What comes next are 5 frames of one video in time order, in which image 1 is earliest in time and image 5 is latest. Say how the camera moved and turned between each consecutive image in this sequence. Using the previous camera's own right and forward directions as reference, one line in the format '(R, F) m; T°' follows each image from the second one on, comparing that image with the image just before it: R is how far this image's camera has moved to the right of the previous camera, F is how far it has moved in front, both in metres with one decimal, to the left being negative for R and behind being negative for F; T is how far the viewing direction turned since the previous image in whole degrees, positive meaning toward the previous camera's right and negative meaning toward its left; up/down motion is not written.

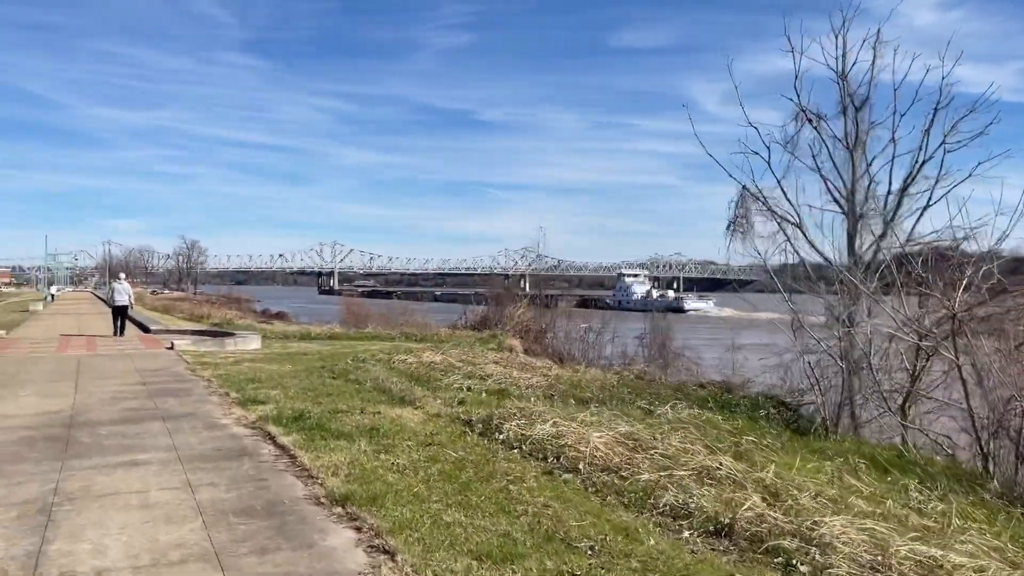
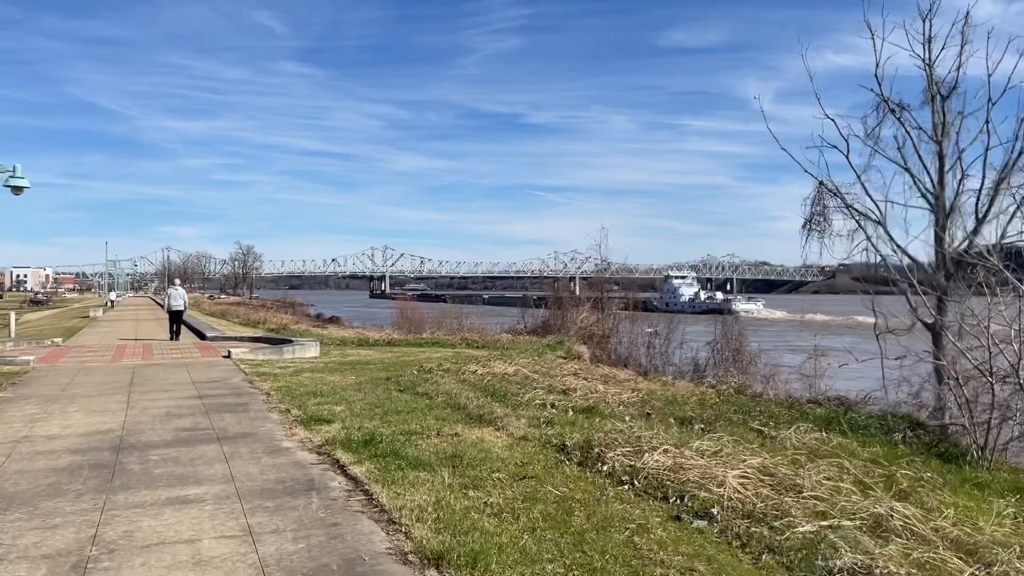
(-0.4, +1.1) m; -3°
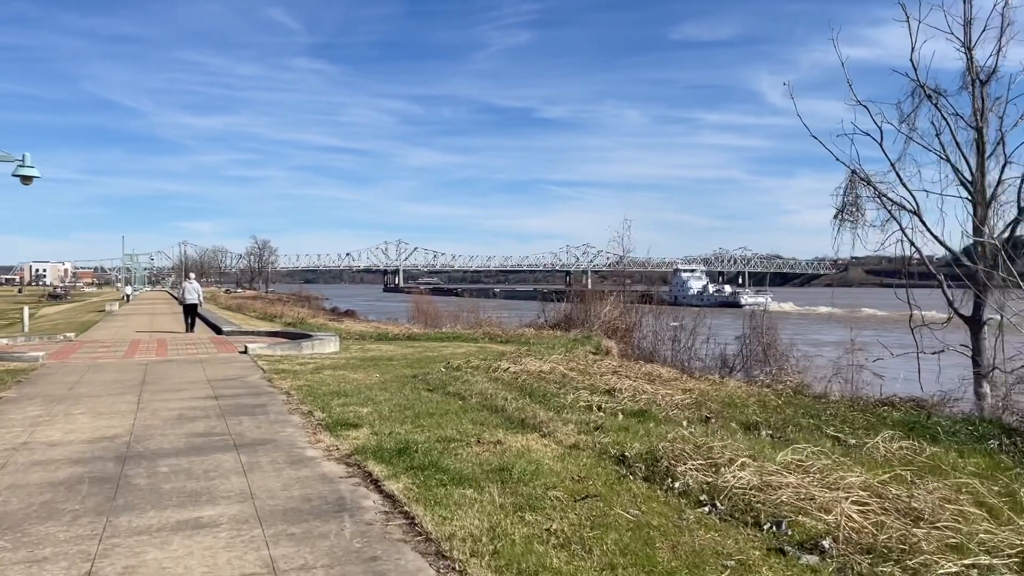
(-0.3, +0.8) m; -1°
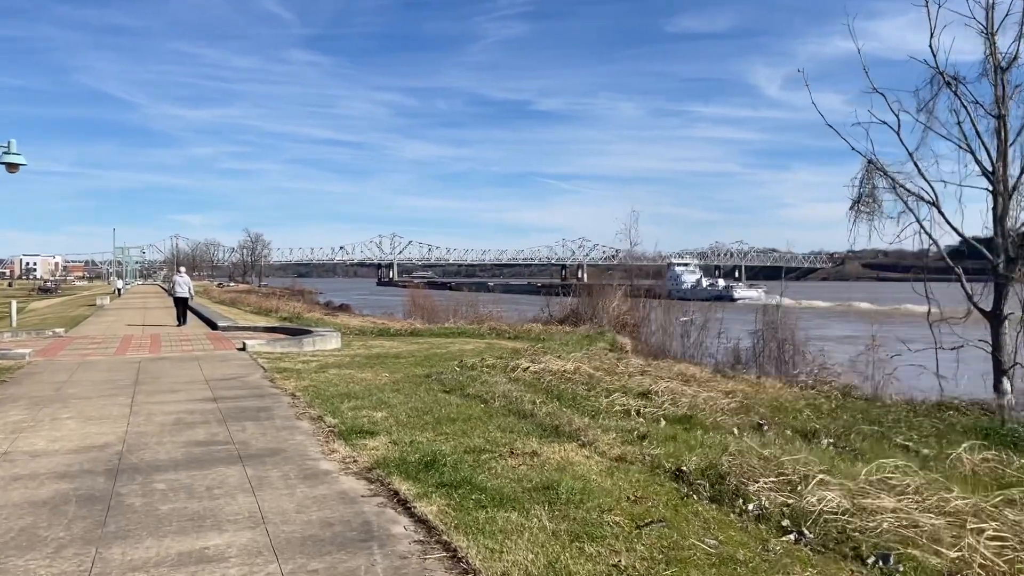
(-0.3, +0.7) m; 0°
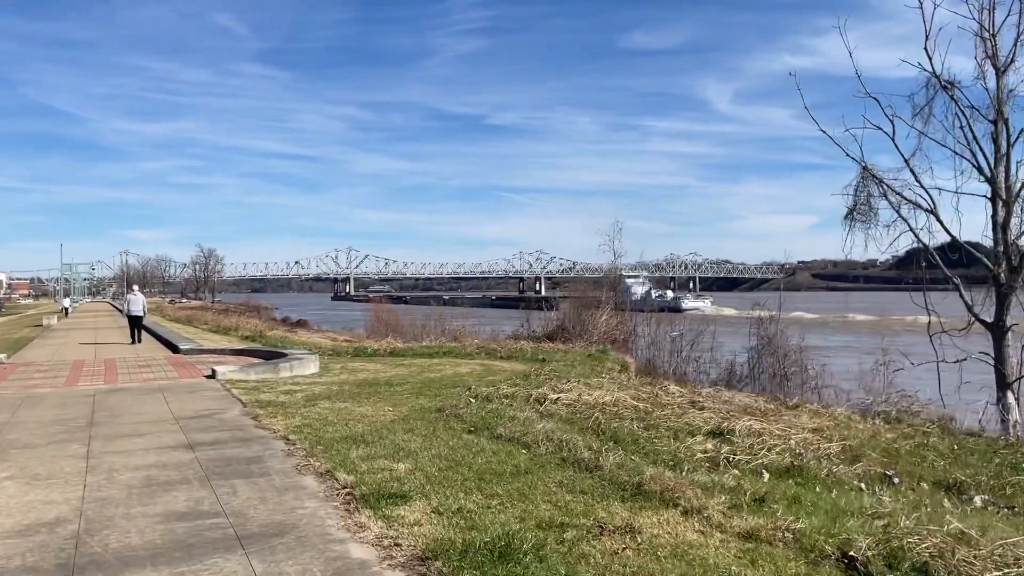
(-0.8, +1.6) m; +3°
